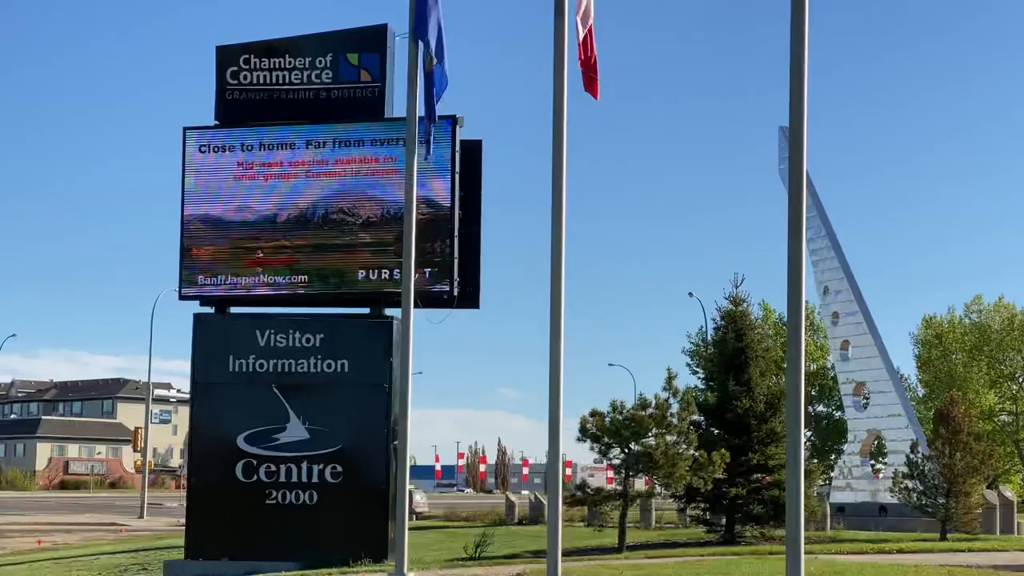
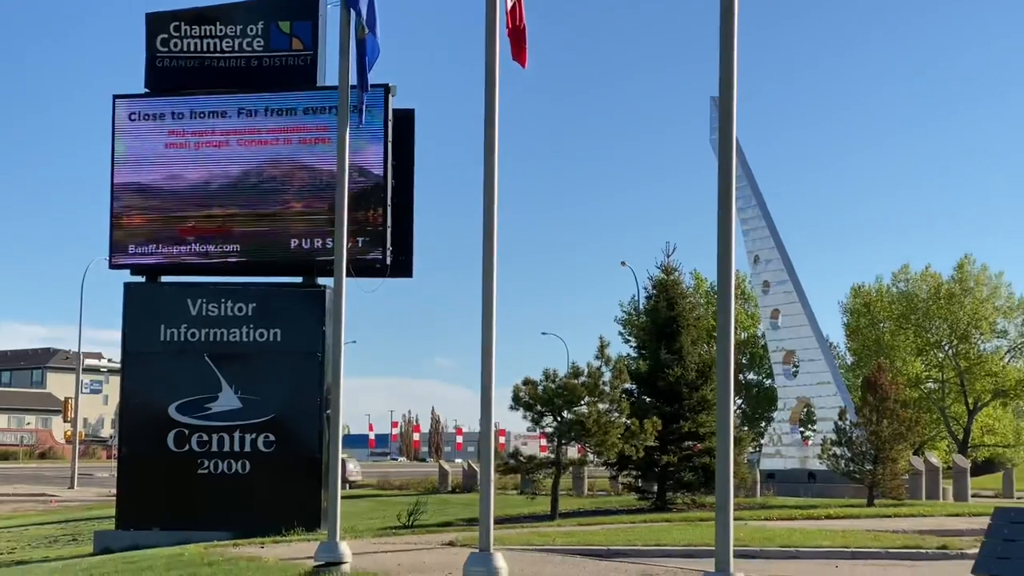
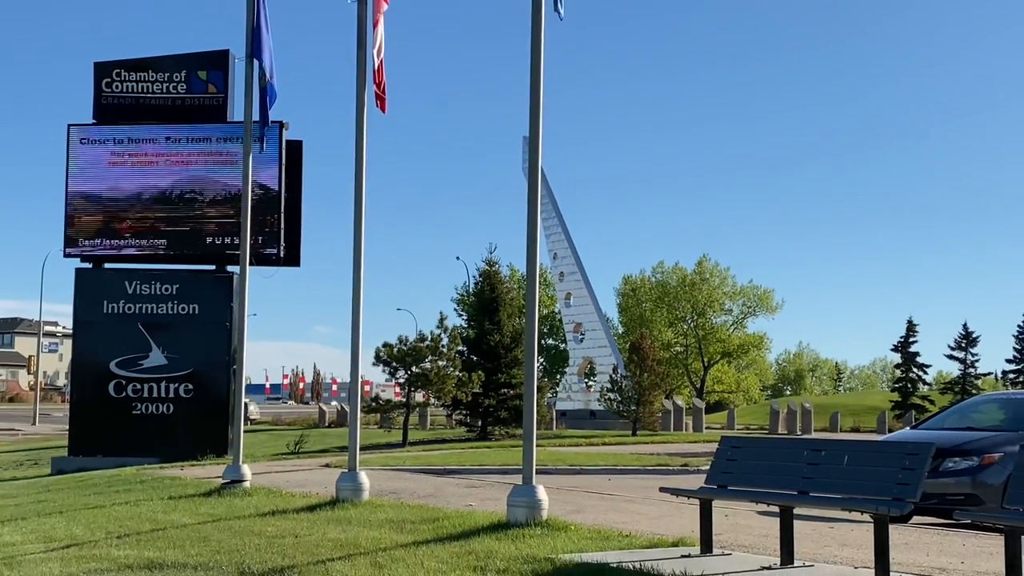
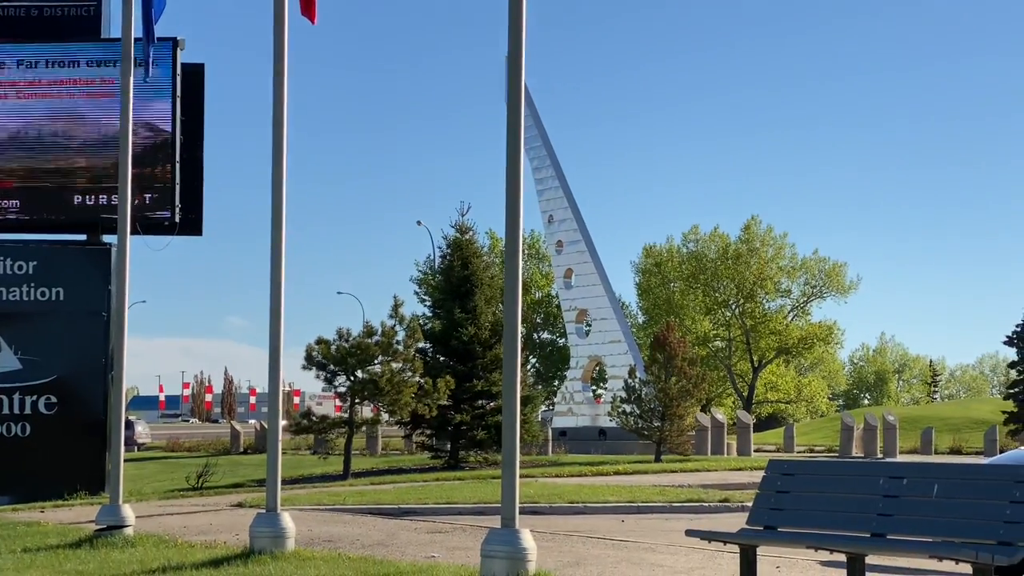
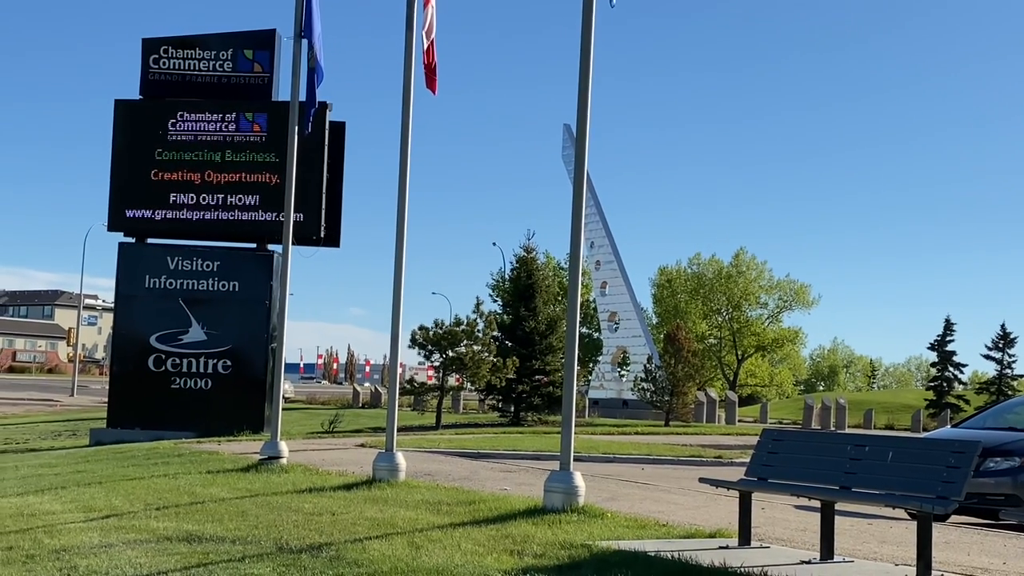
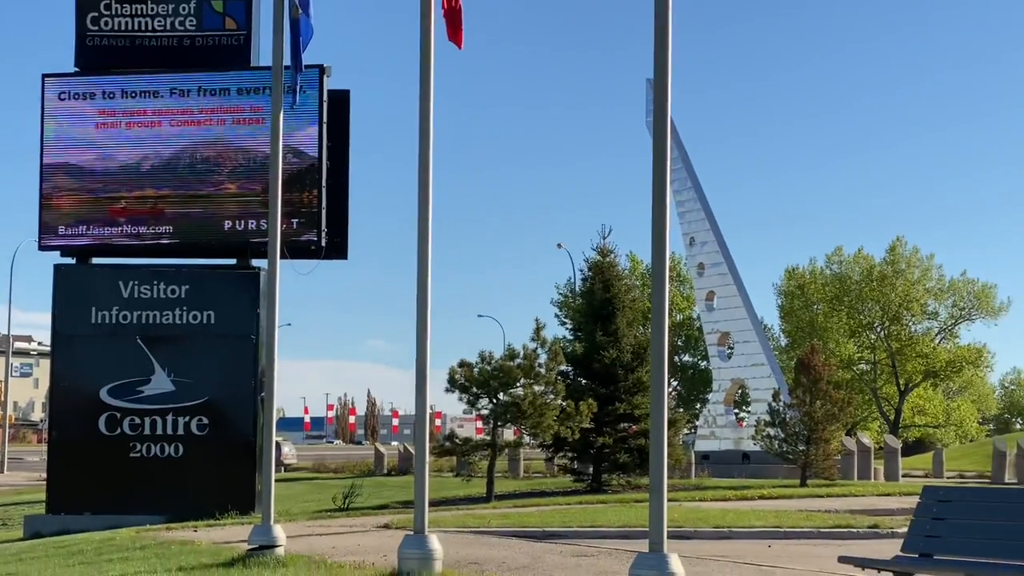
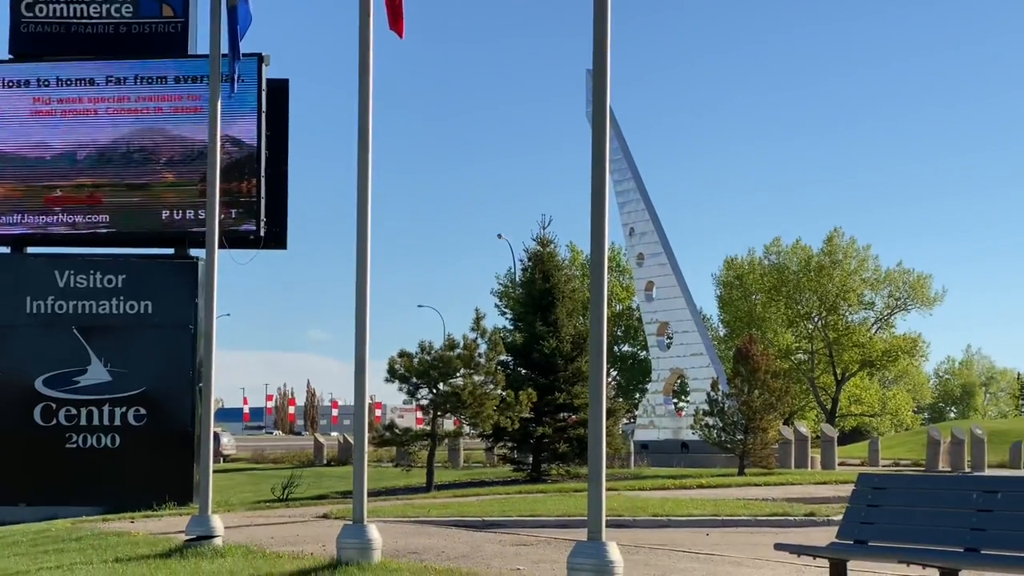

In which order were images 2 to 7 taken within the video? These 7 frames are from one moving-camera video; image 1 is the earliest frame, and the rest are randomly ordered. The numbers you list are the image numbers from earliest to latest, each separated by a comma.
2, 6, 7, 4, 3, 5
